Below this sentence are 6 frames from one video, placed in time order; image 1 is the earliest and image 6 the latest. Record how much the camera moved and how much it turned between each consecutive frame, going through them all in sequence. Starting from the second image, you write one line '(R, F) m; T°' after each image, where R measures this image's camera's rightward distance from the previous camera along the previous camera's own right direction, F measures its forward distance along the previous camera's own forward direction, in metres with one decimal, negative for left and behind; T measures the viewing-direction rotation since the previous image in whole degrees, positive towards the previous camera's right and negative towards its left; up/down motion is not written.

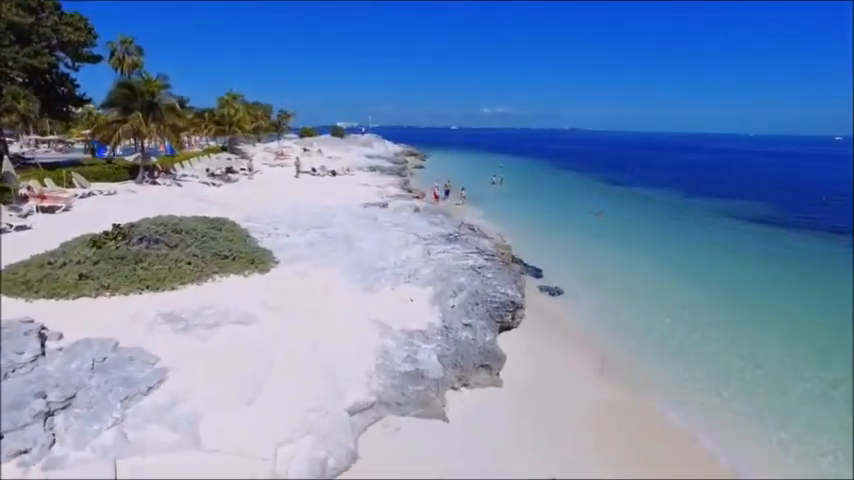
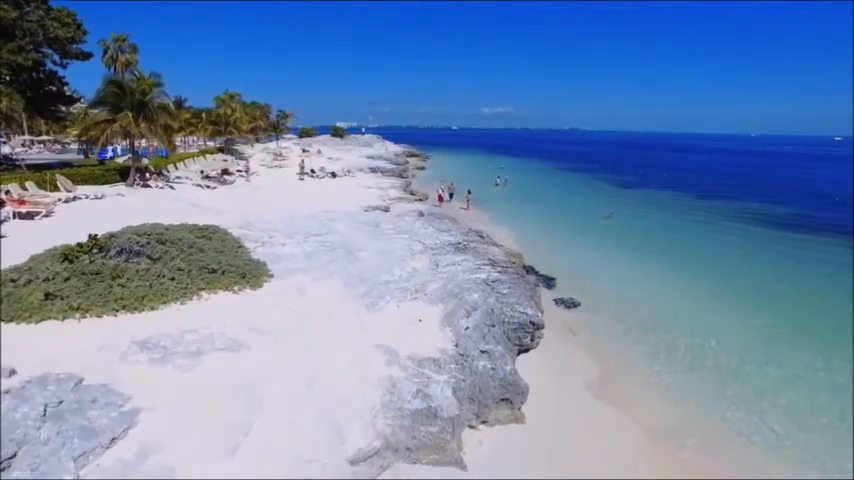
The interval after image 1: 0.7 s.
(-0.4, +1.6) m; 0°
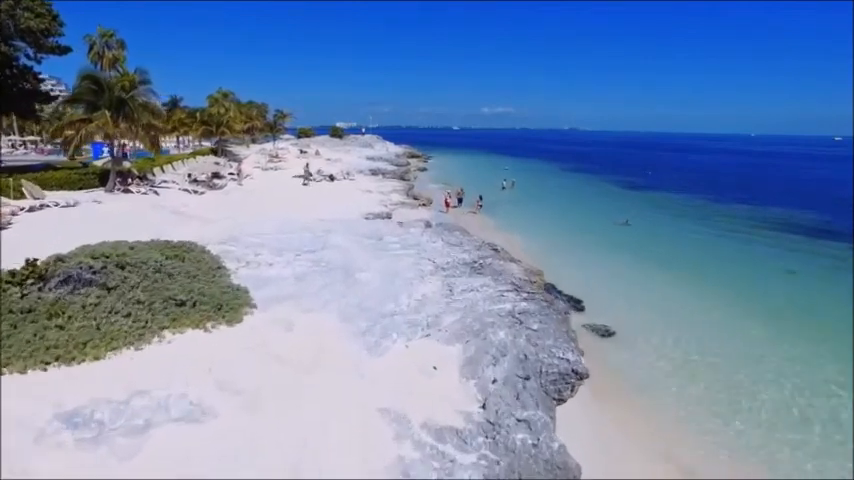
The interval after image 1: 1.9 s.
(-0.5, +2.8) m; 0°
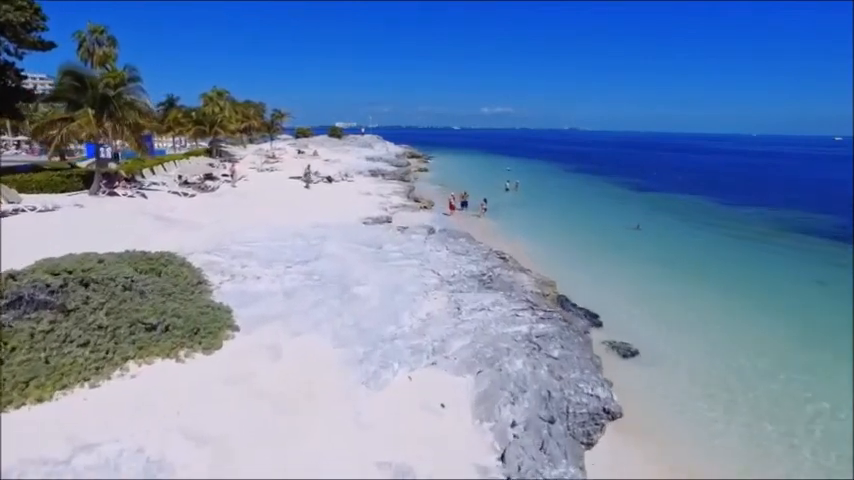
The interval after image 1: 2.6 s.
(-0.2, +1.6) m; 0°
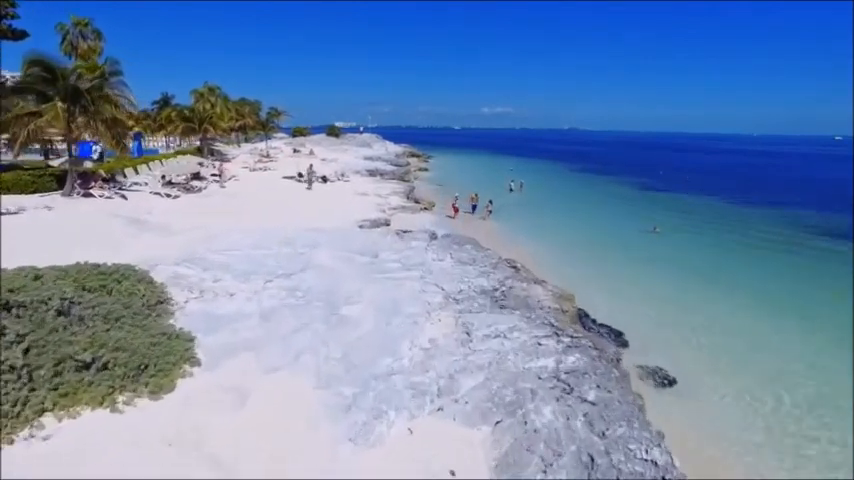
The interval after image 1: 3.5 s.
(-0.1, +2.3) m; 0°
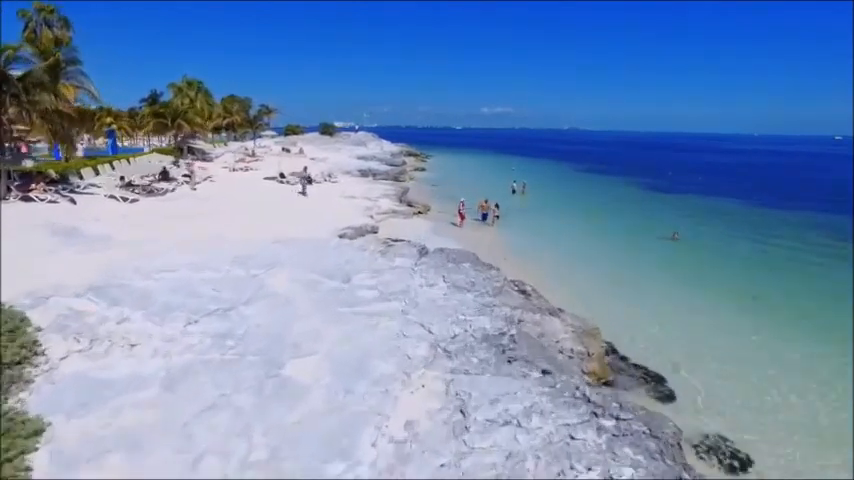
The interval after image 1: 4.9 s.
(+0.5, +3.7) m; 0°
